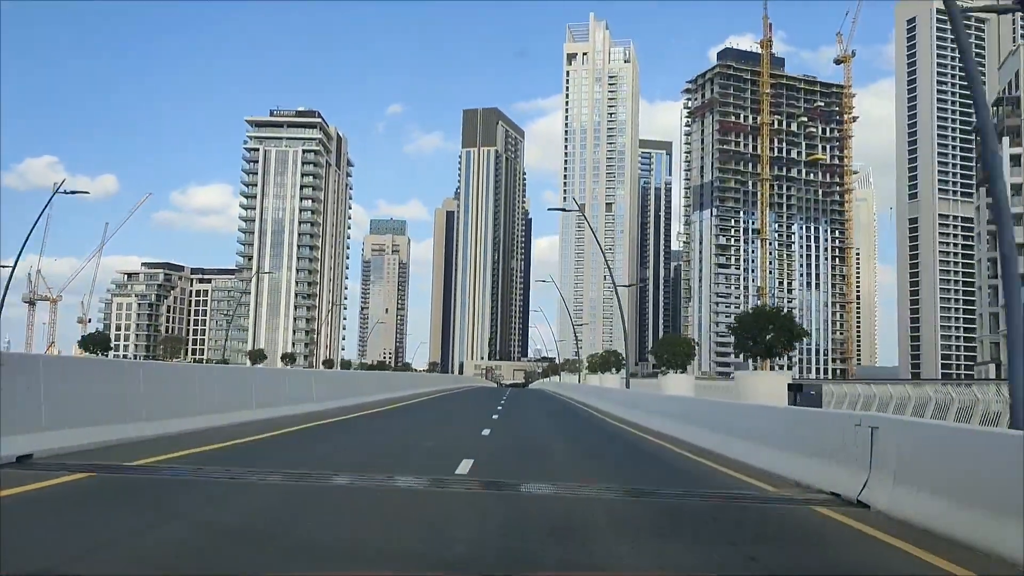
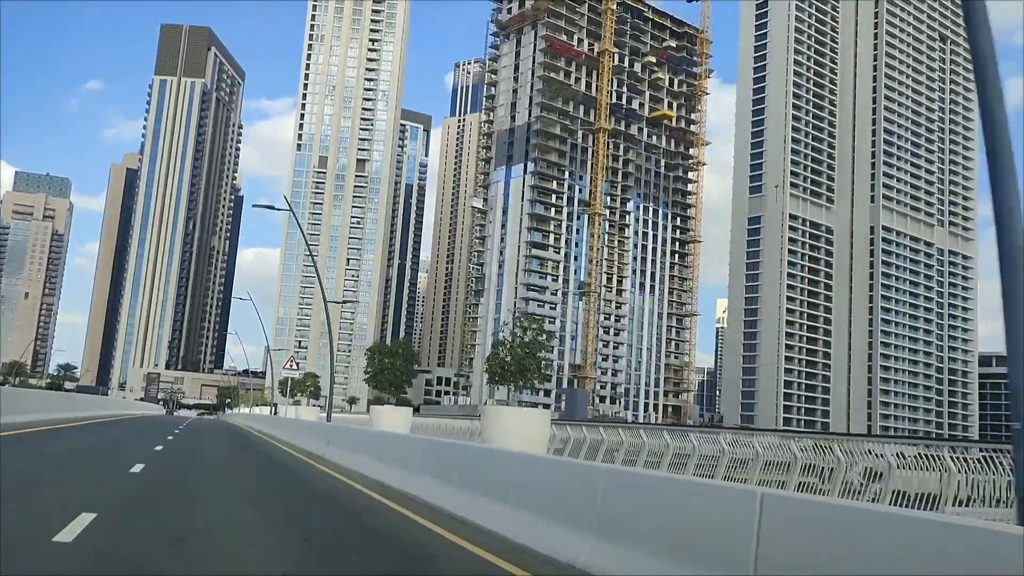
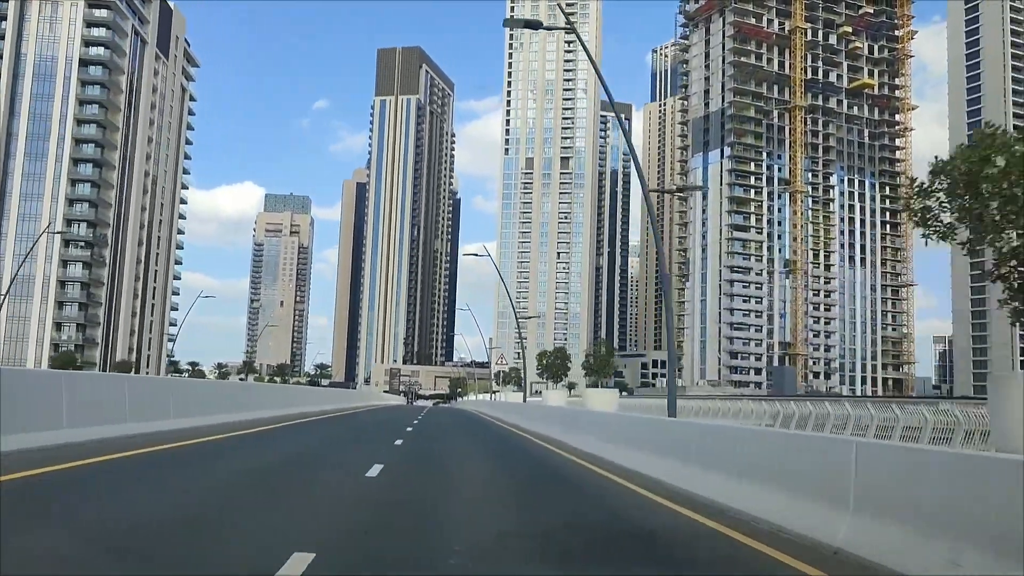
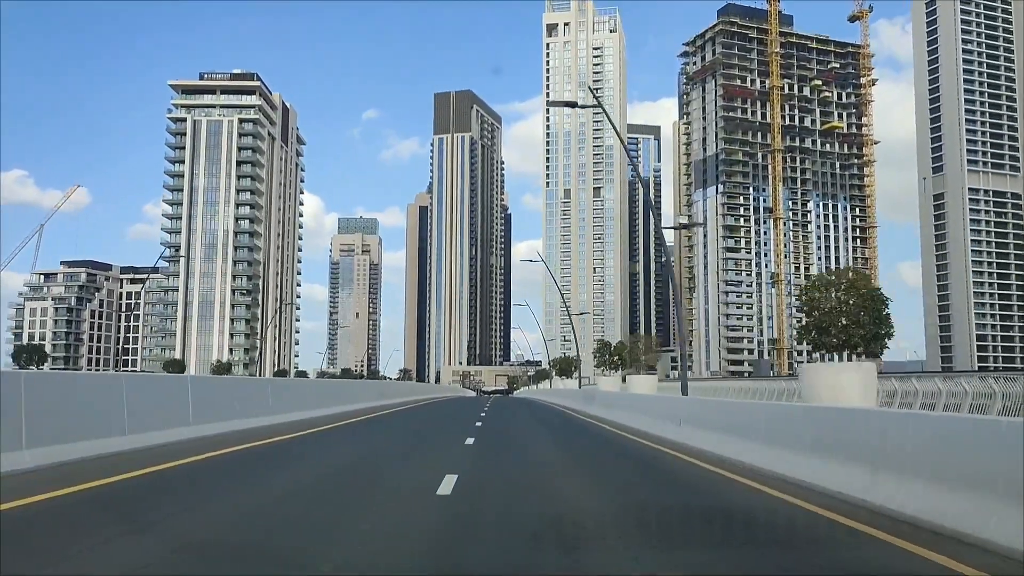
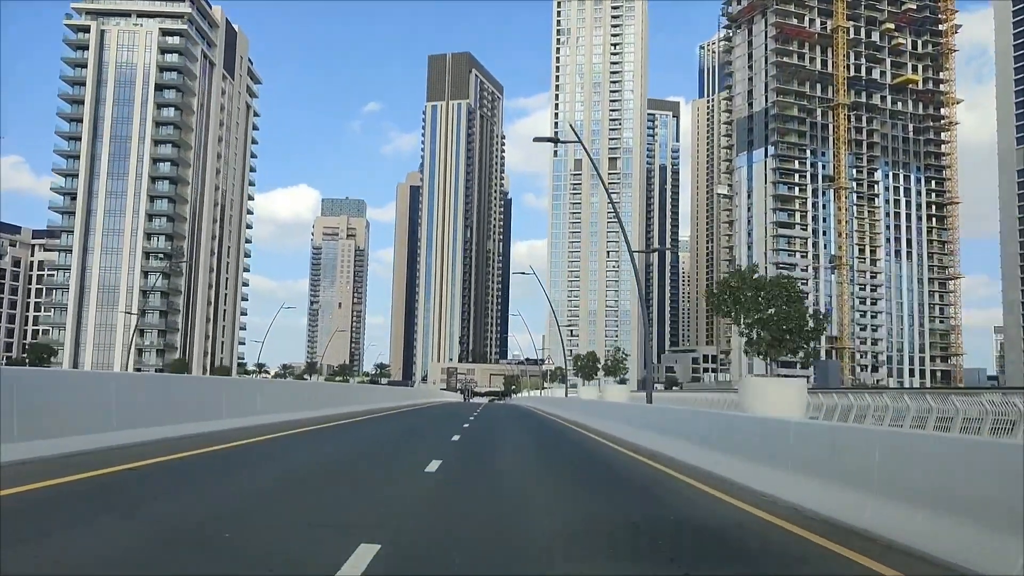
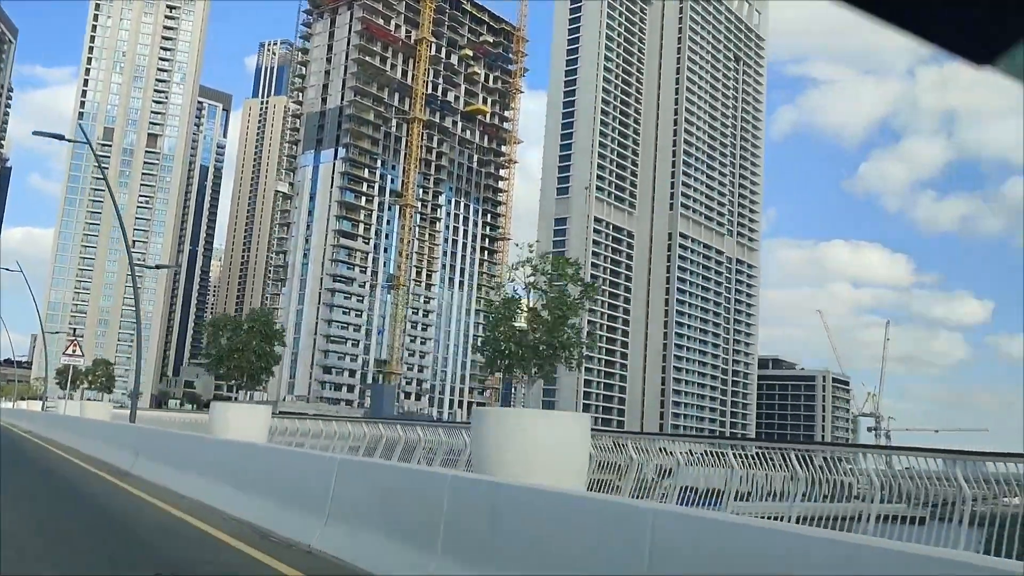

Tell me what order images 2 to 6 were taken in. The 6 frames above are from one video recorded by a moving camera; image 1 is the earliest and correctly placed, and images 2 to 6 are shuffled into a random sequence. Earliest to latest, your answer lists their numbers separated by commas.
4, 5, 3, 2, 6
